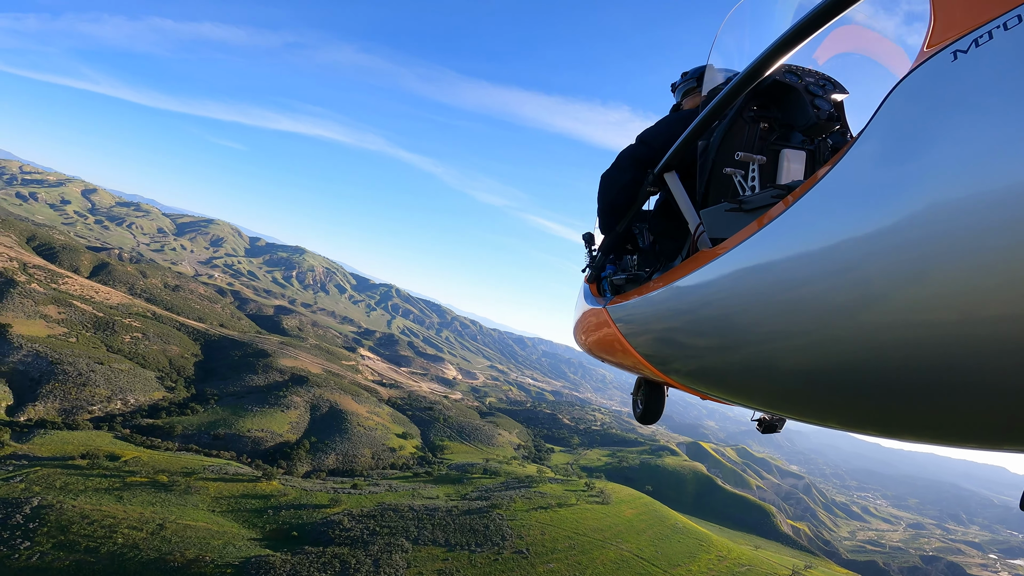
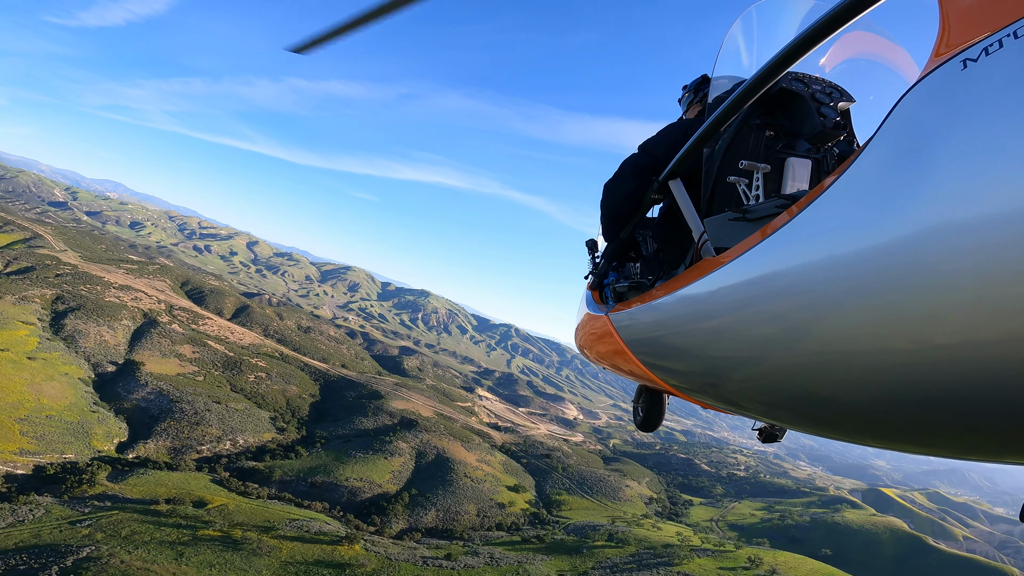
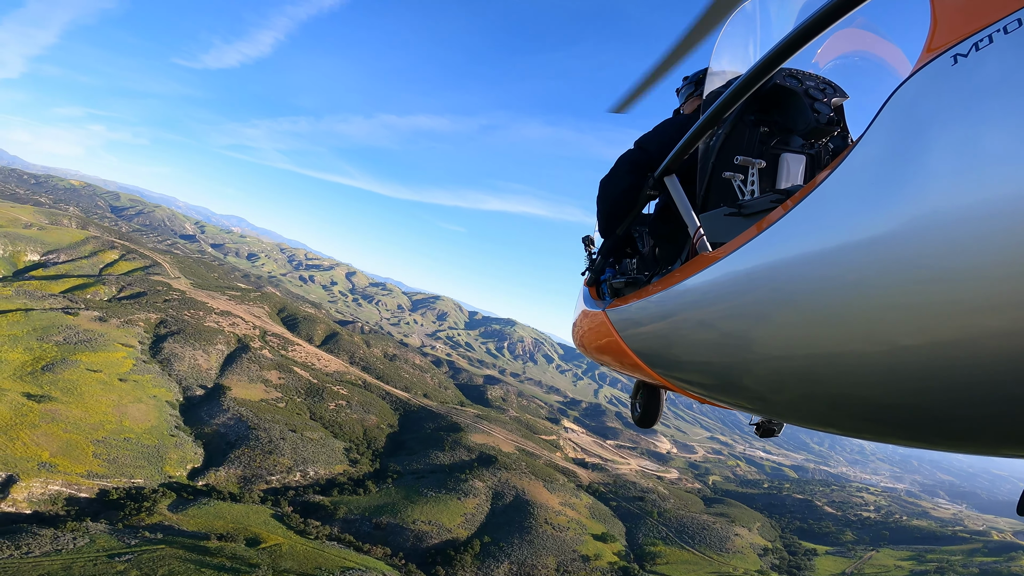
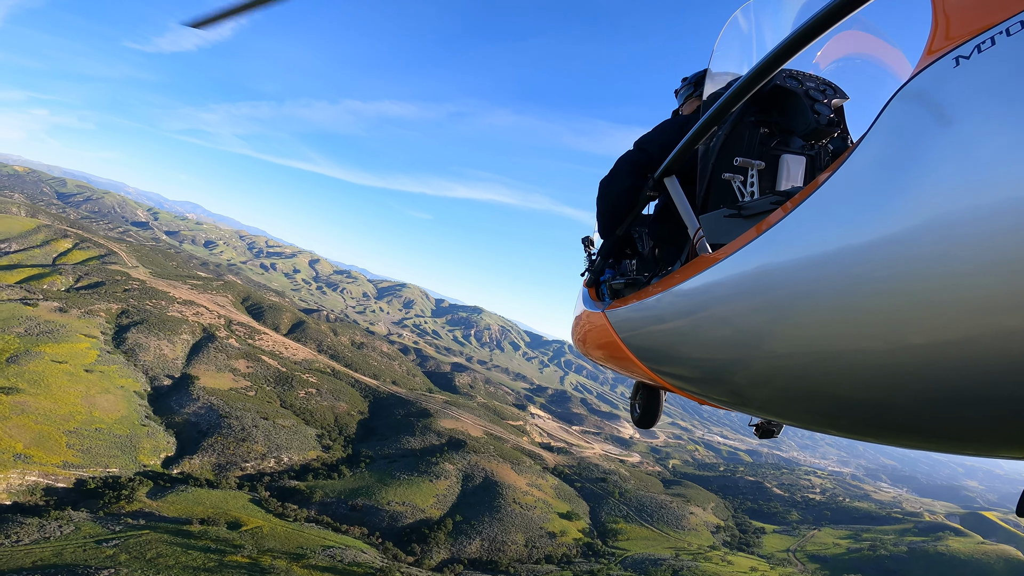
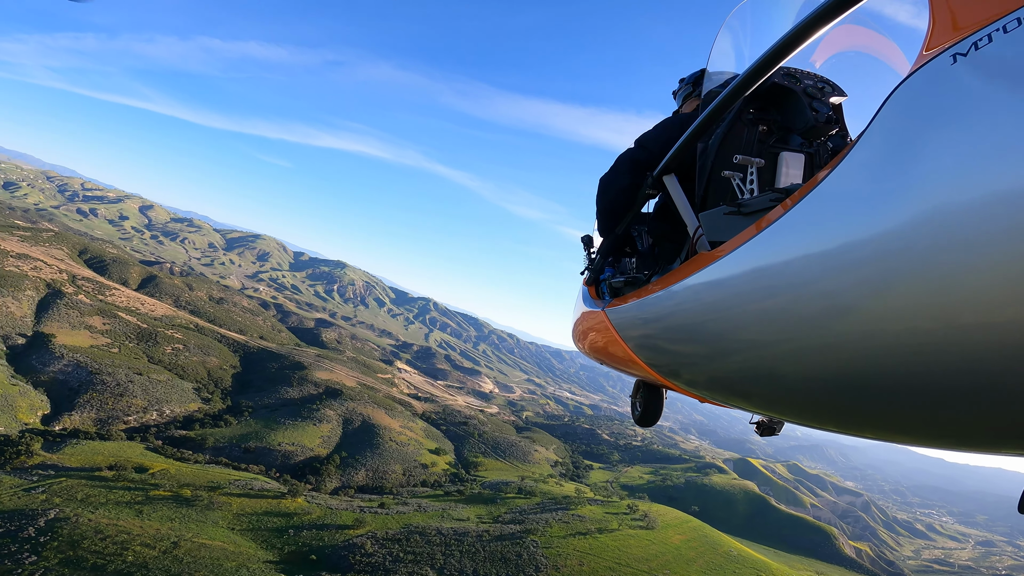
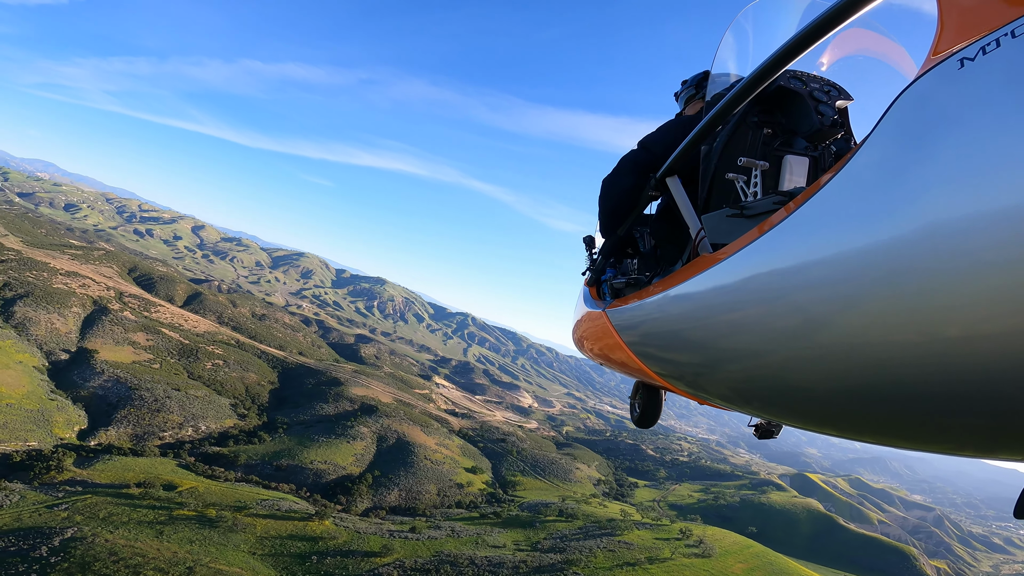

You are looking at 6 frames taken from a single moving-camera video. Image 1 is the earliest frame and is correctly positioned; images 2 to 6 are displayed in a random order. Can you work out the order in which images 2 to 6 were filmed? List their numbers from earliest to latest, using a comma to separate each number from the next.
5, 6, 2, 4, 3
